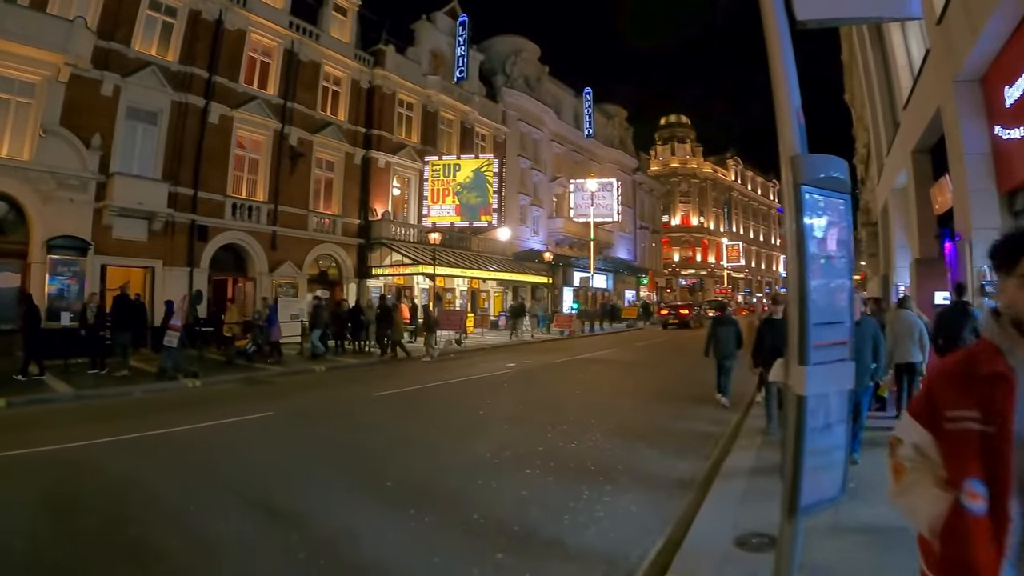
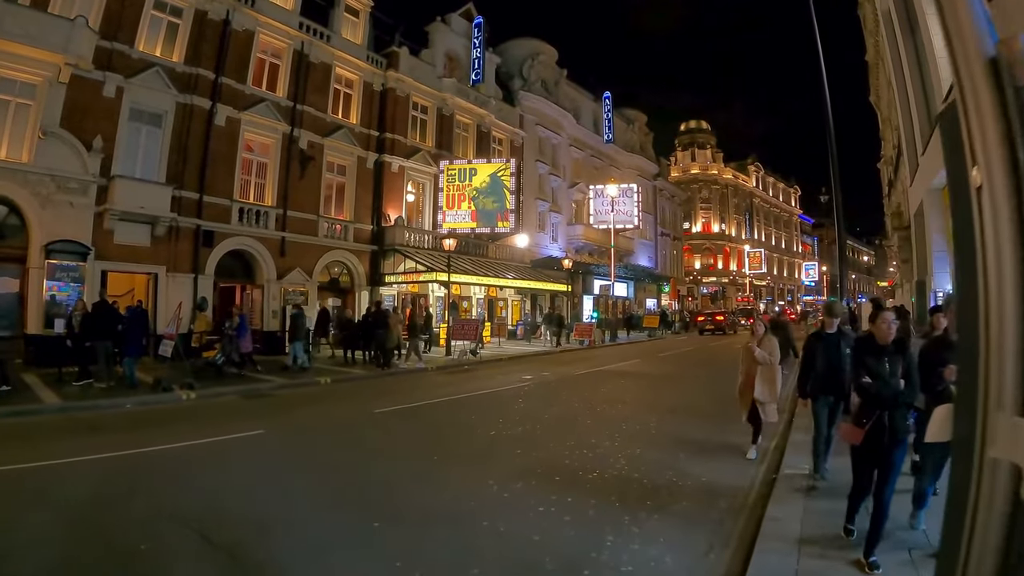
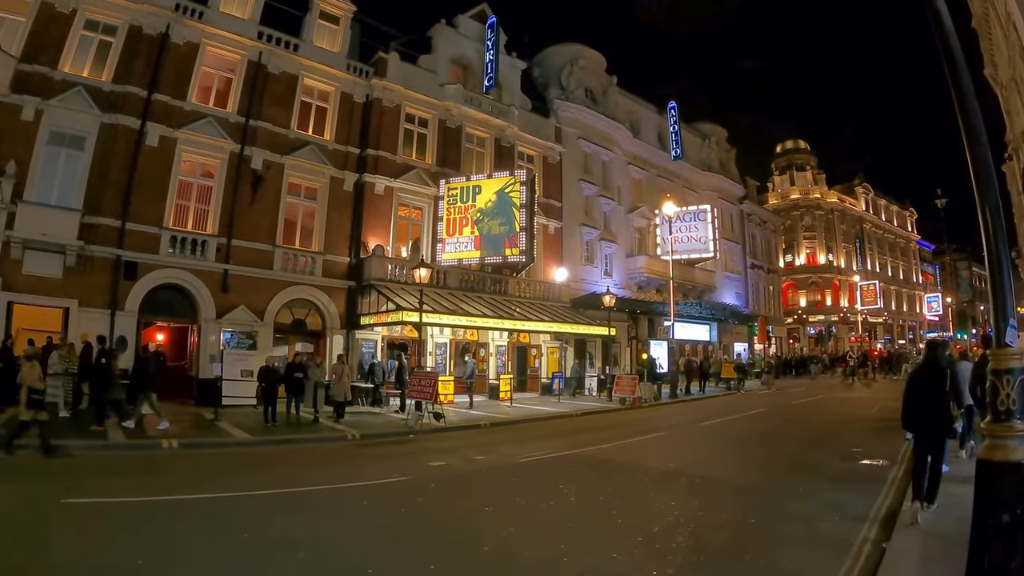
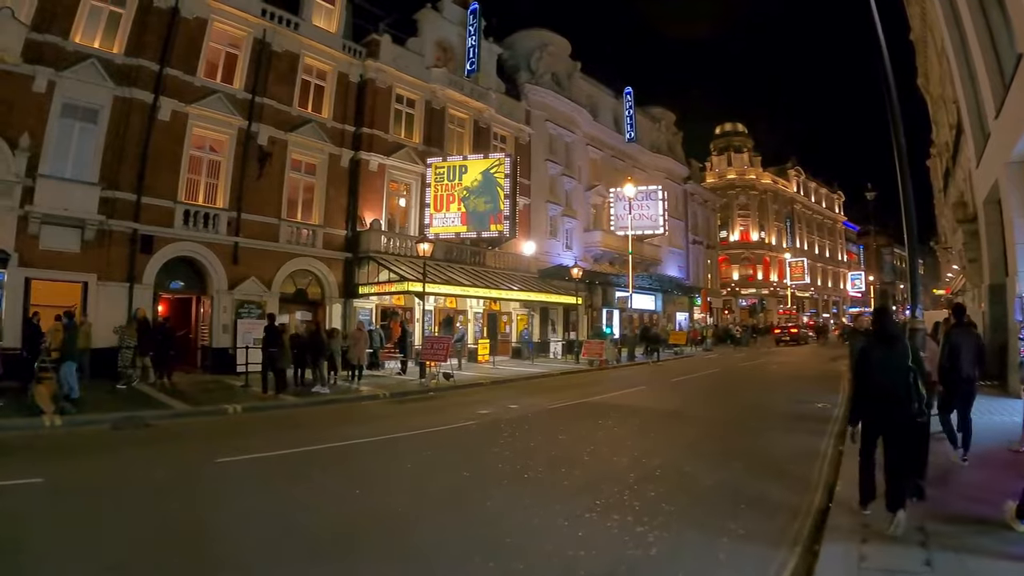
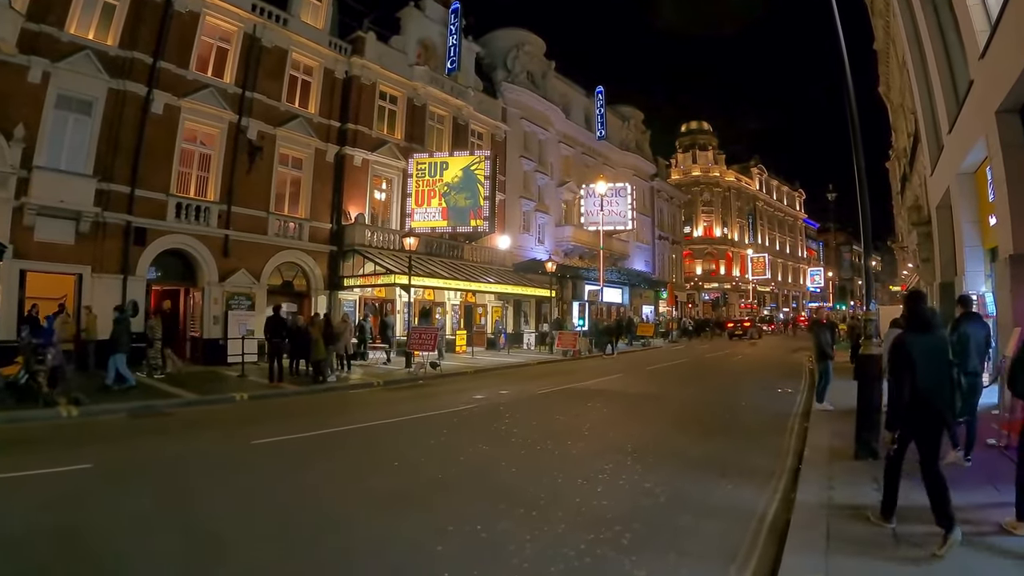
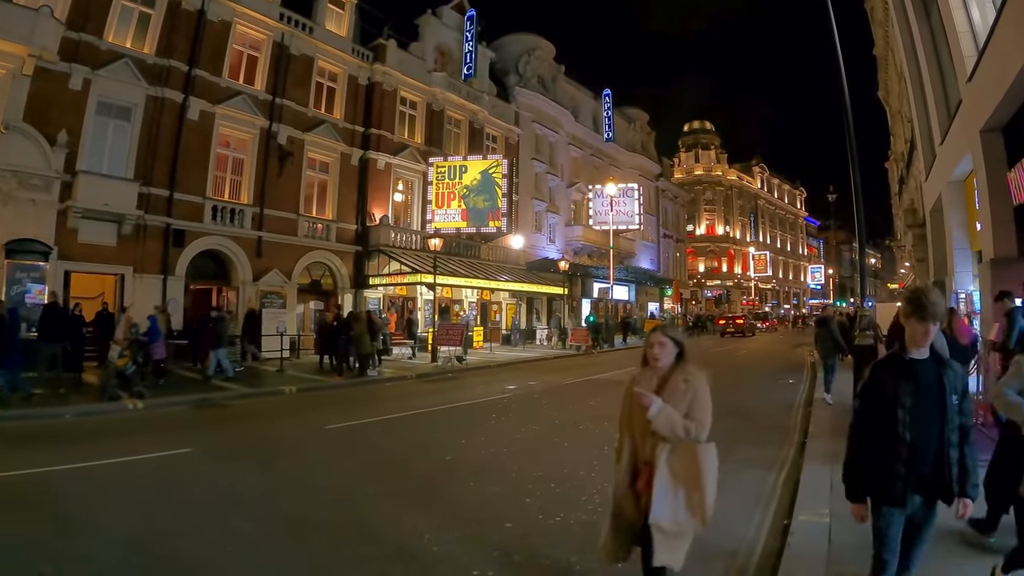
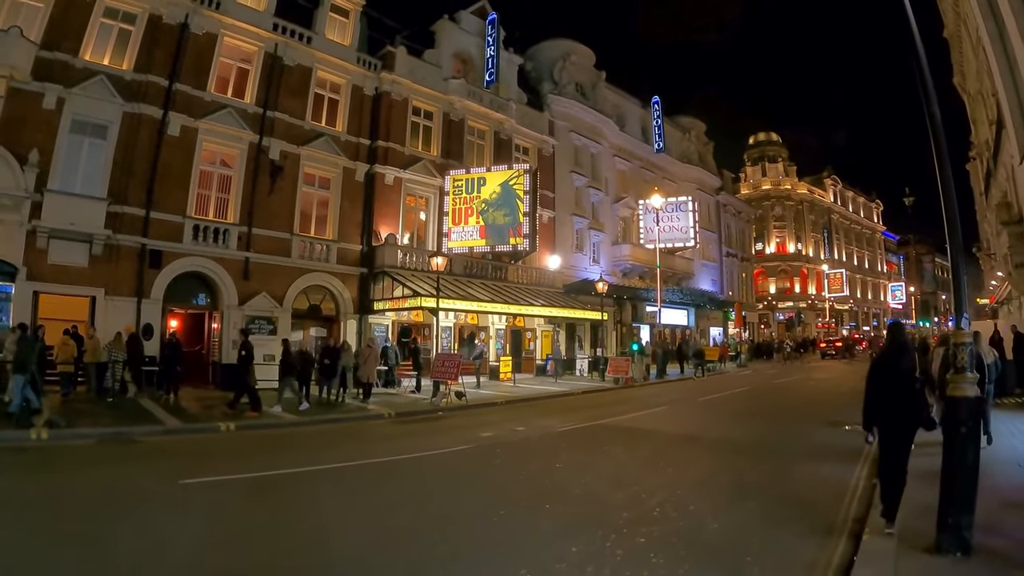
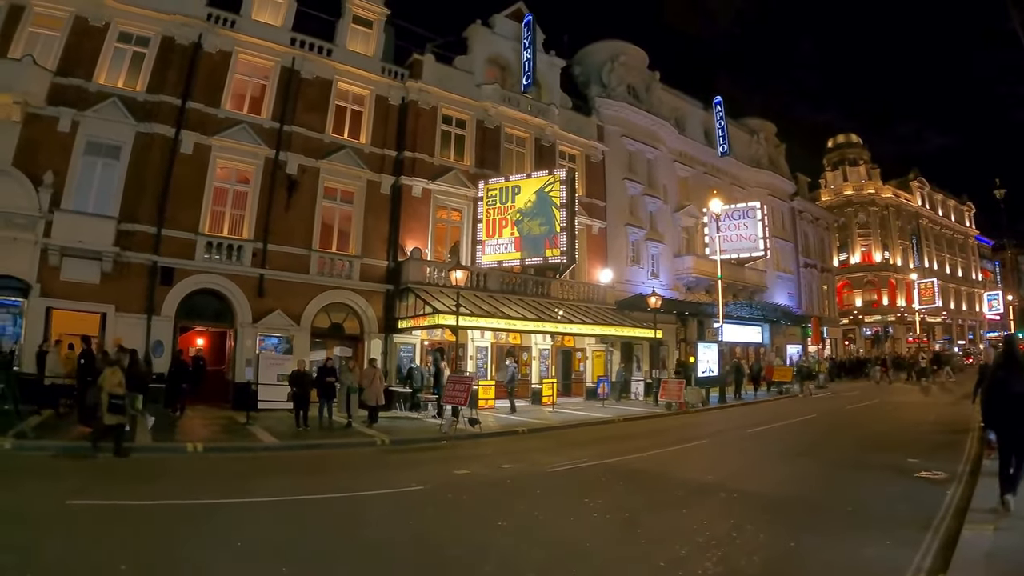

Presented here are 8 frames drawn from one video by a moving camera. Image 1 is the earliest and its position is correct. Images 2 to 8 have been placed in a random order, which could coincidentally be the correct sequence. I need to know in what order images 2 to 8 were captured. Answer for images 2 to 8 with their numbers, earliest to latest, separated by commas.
2, 6, 5, 4, 7, 3, 8
